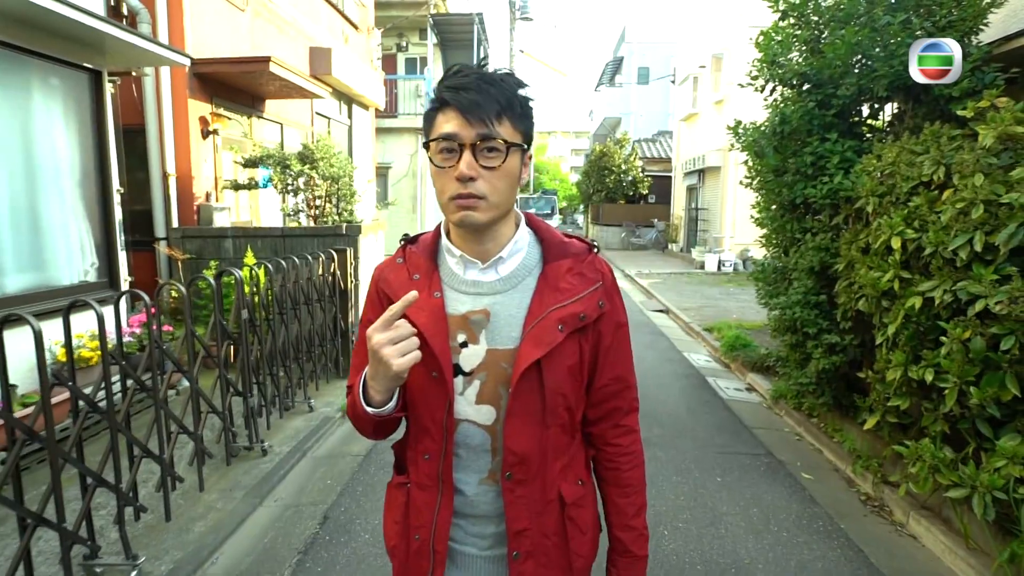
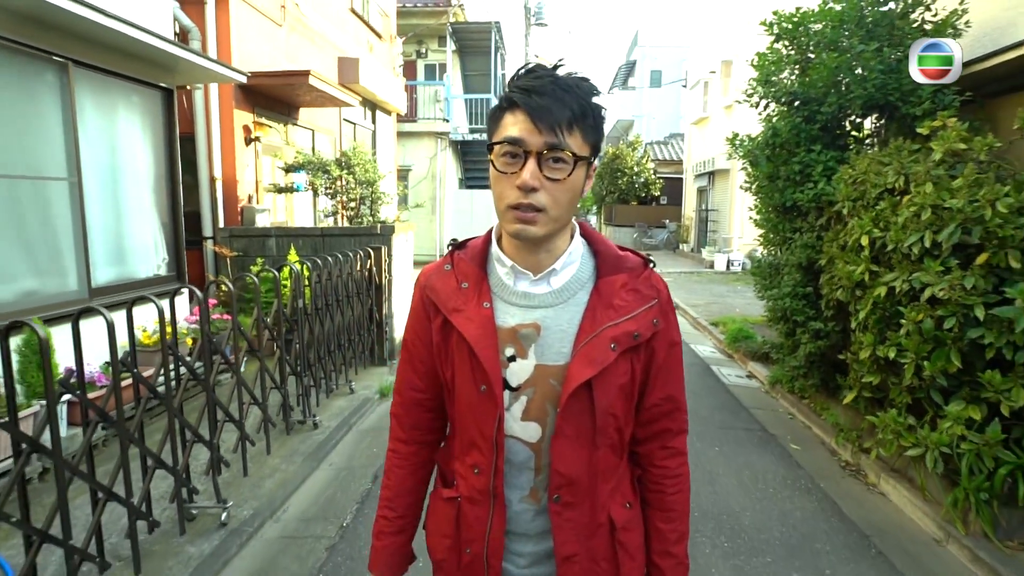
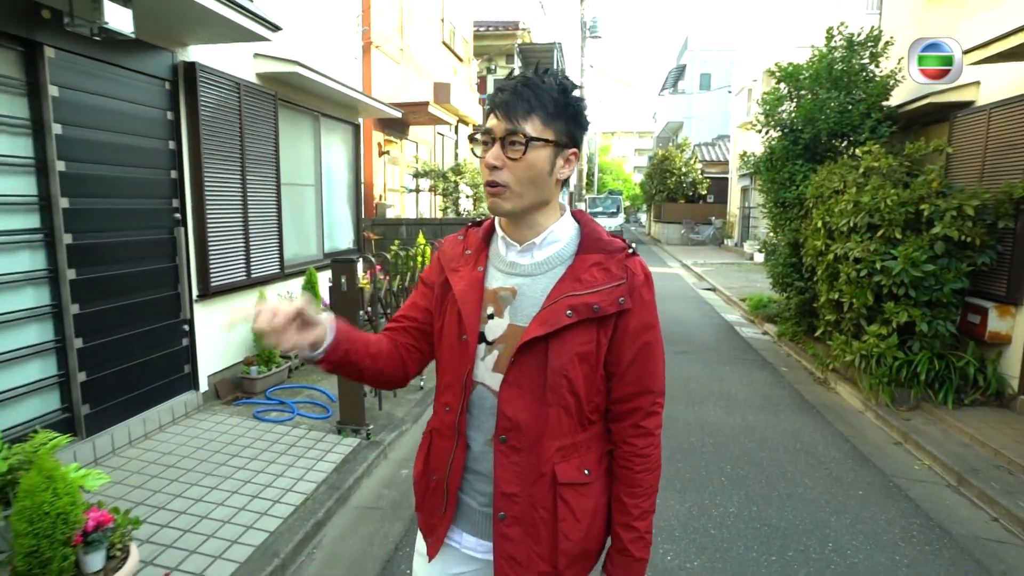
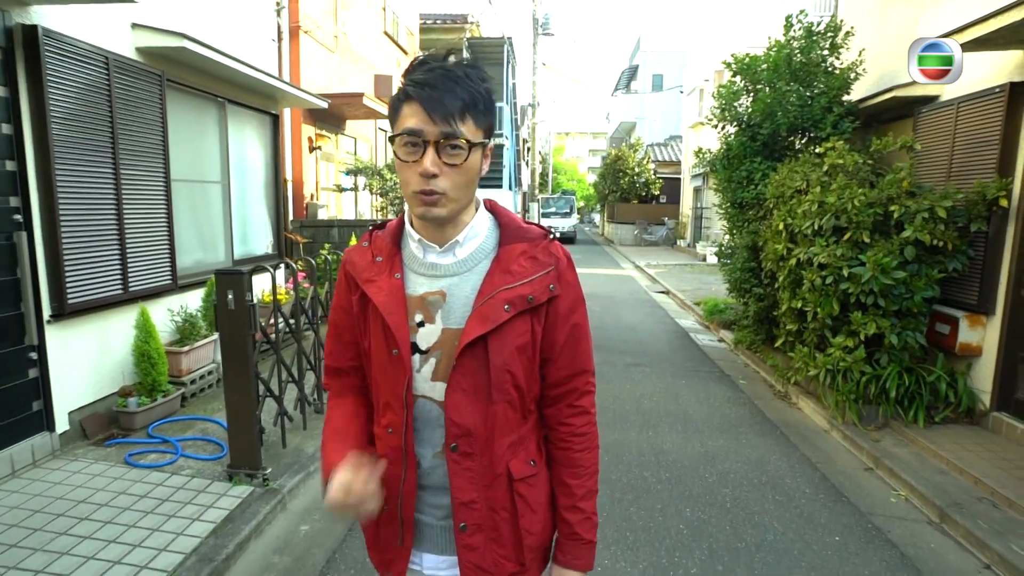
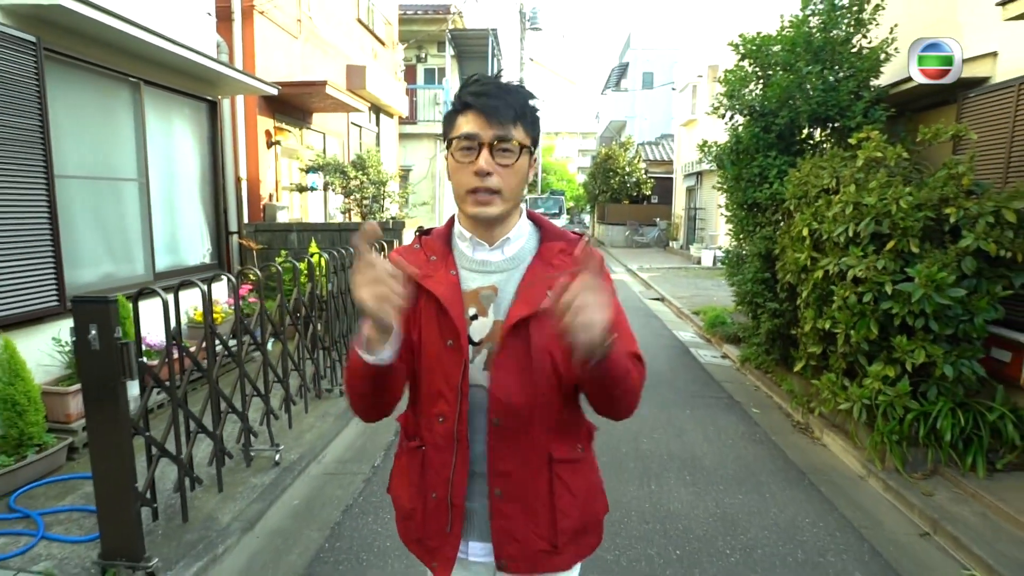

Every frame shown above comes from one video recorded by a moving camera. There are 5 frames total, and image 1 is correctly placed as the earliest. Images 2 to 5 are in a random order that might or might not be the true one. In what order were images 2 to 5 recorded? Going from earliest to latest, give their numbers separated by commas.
2, 5, 4, 3
